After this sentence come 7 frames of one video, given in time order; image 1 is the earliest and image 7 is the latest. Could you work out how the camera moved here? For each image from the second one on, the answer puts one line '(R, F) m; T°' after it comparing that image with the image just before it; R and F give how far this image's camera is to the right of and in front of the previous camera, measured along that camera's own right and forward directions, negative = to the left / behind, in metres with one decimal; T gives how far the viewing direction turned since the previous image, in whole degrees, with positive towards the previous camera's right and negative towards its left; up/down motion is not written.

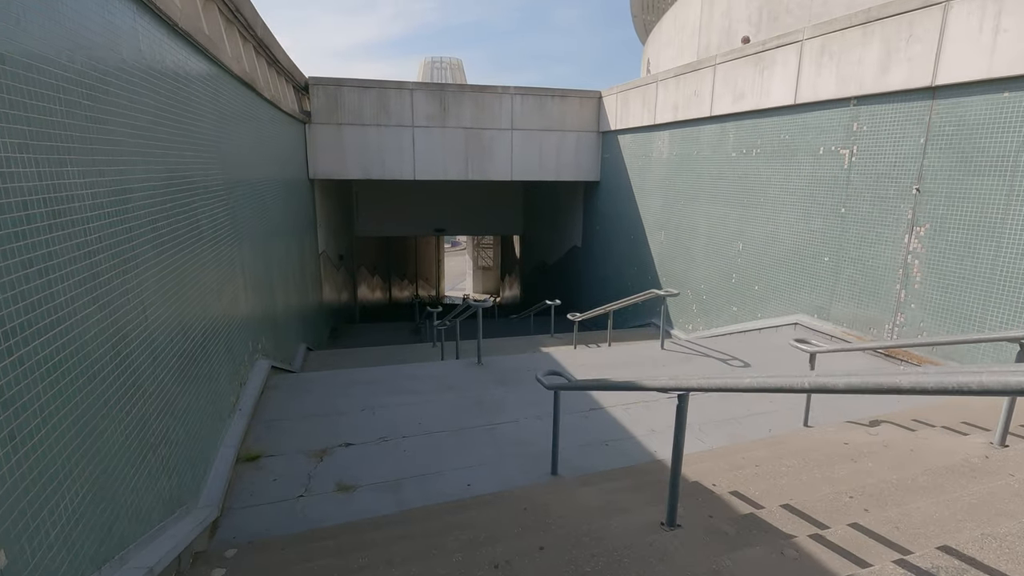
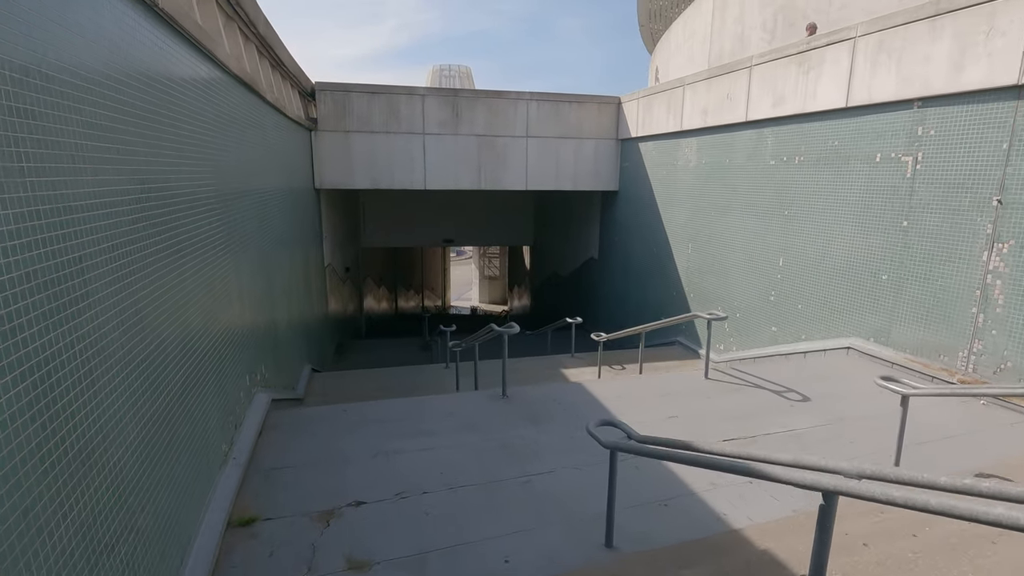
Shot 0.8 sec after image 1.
(-0.2, +0.5) m; 0°
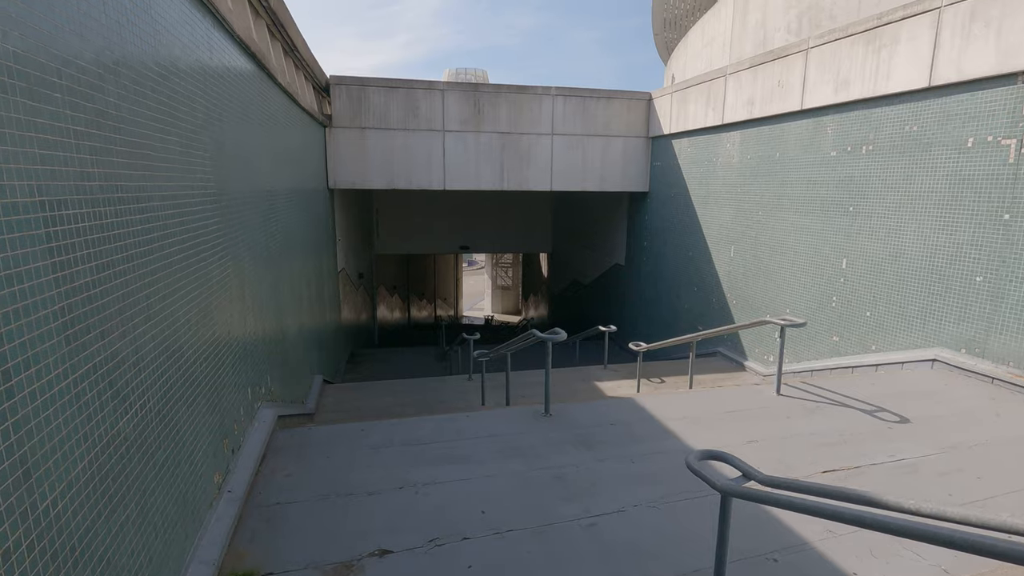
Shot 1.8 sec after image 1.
(-0.2, +0.6) m; -1°
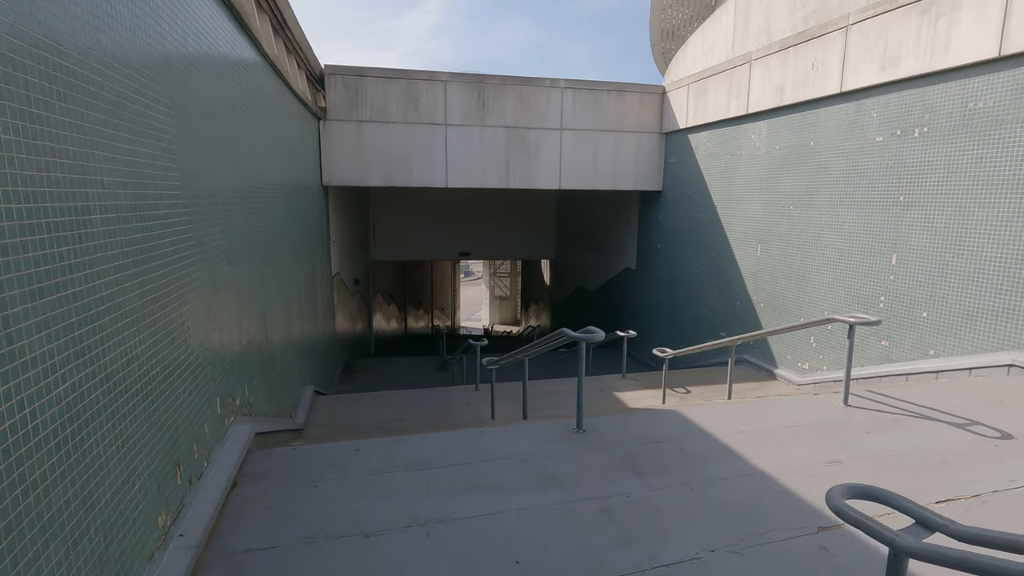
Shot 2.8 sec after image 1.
(-0.2, +0.6) m; 0°
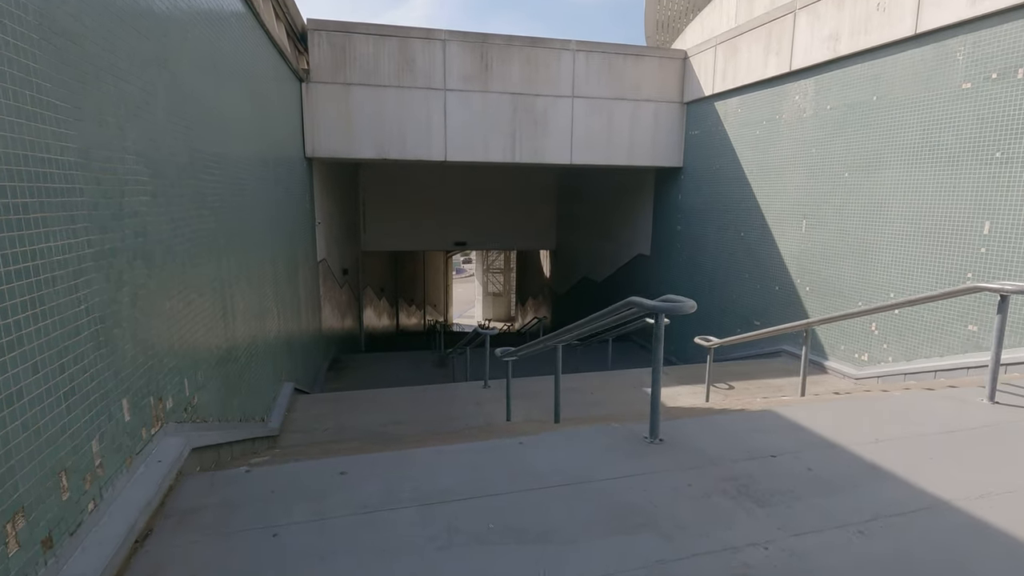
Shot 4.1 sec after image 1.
(-0.2, +0.8) m; +1°
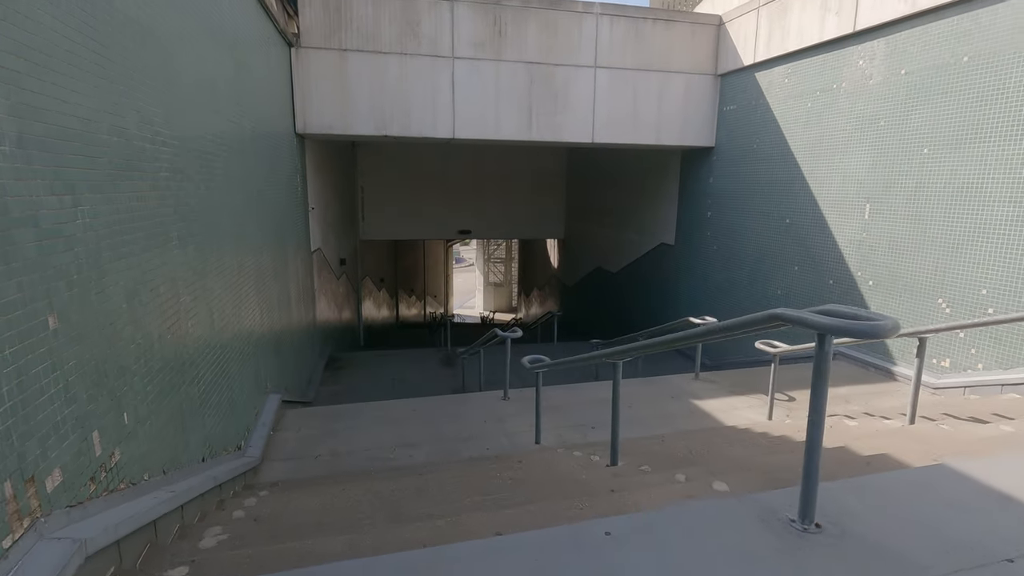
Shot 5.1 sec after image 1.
(-0.2, +0.7) m; 0°
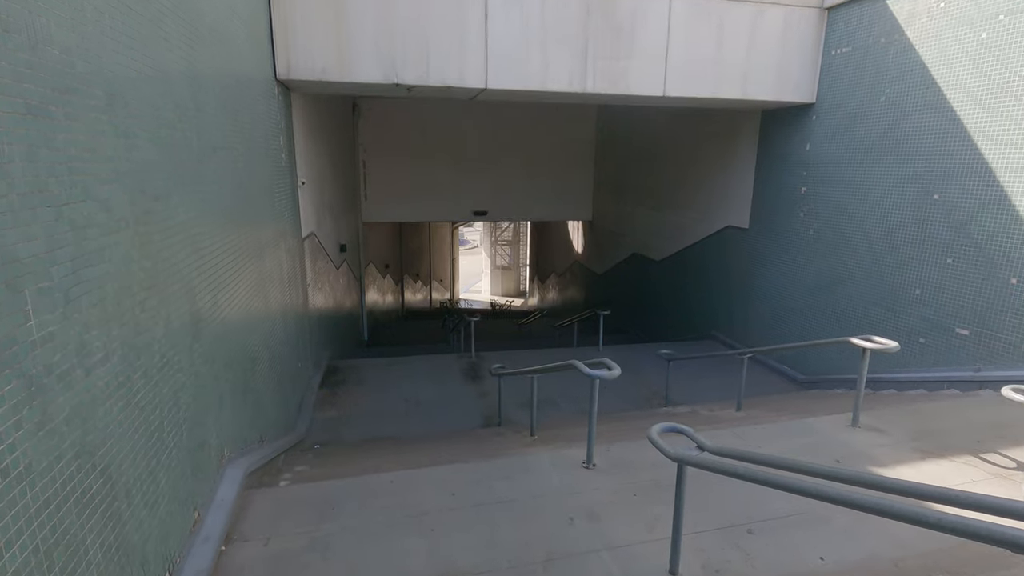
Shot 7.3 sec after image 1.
(-0.4, +1.5) m; 0°
